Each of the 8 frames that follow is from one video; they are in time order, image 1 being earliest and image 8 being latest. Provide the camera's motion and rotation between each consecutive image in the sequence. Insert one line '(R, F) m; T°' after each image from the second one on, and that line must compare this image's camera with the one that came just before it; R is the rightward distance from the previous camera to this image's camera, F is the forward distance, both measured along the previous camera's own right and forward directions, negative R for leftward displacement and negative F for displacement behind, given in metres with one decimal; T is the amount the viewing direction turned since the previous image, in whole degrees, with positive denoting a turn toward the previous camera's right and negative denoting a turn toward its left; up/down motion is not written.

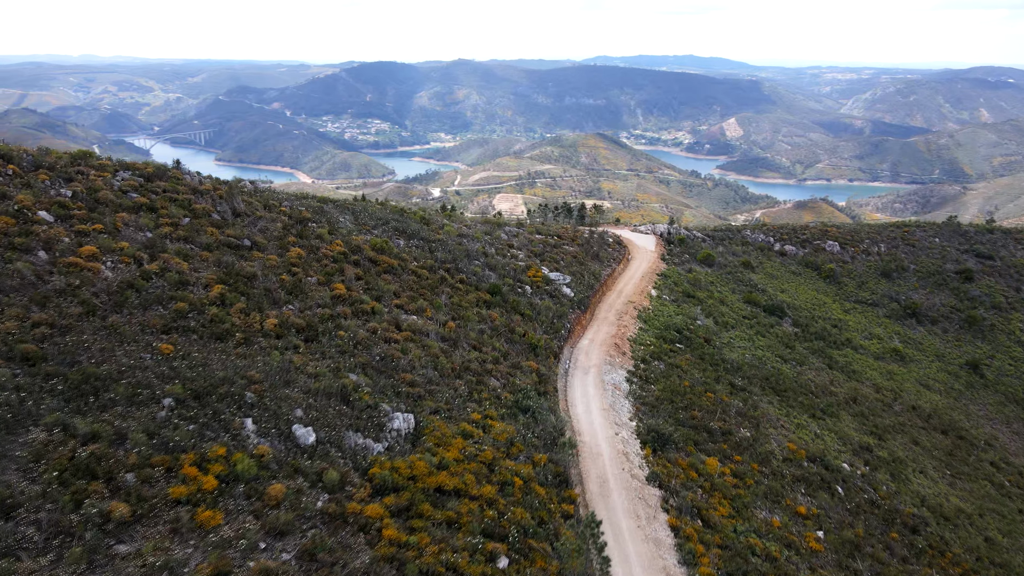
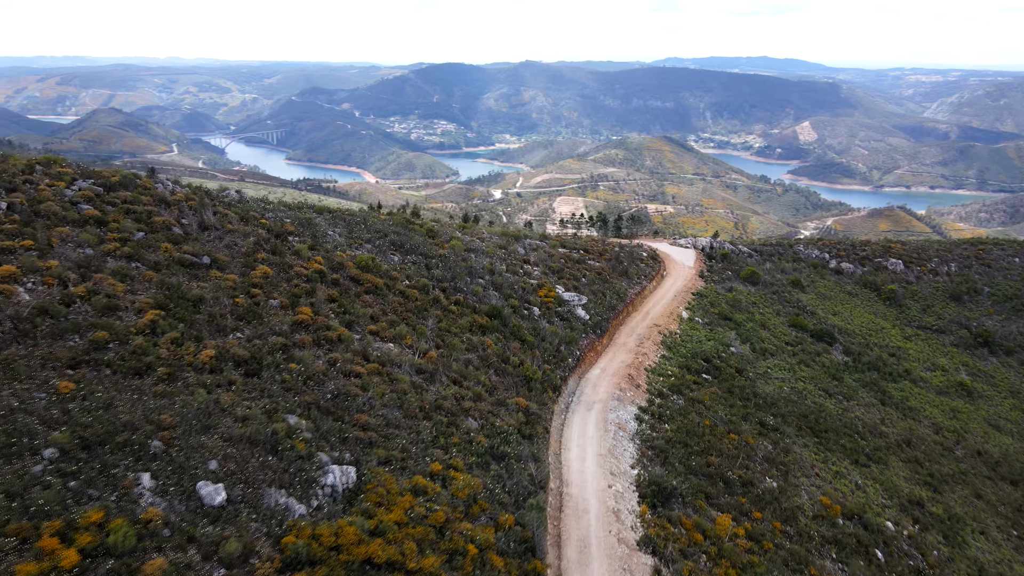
(+2.1, +2.5) m; -5°
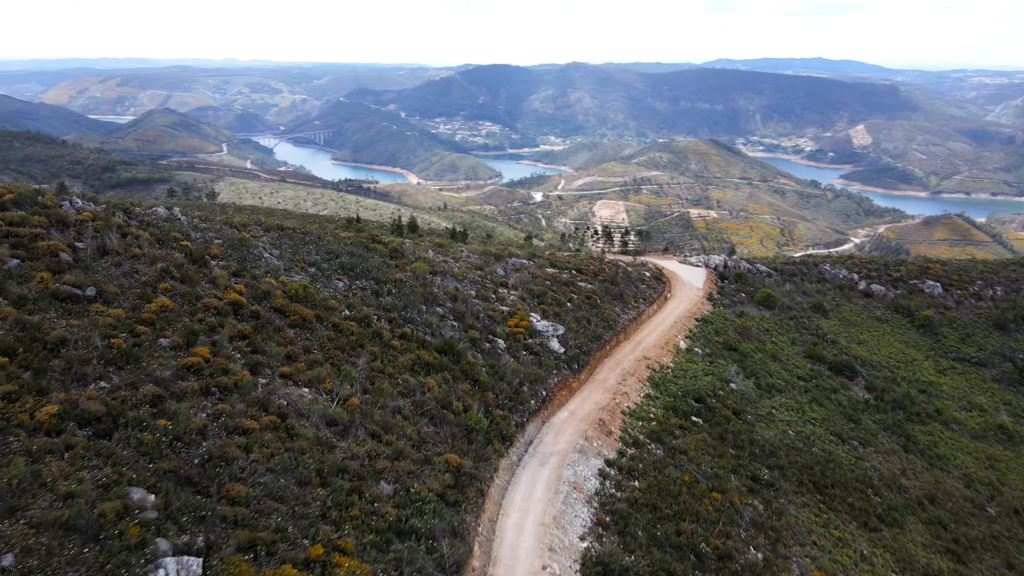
(+2.8, +3.0) m; -3°
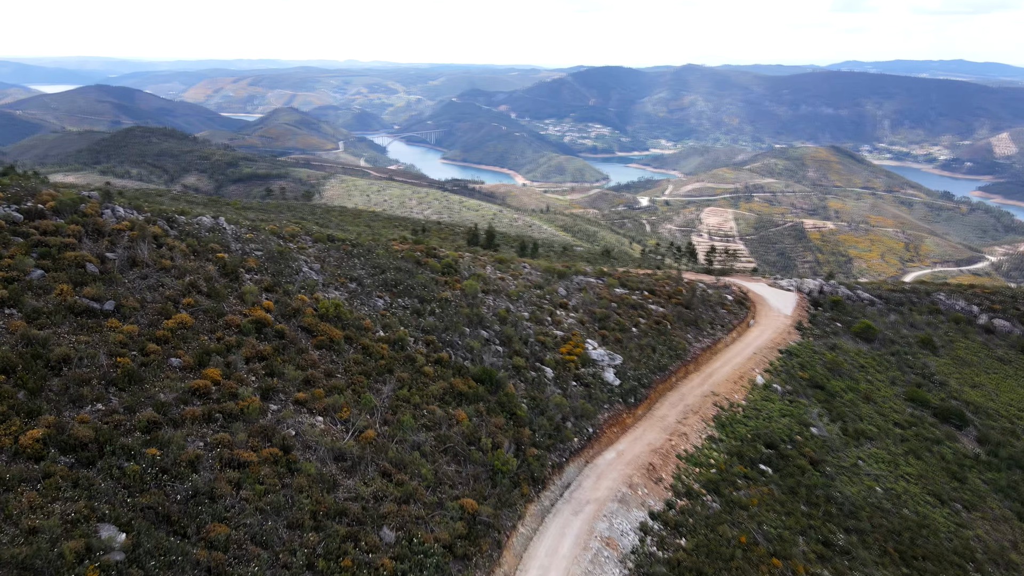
(+1.6, +1.8) m; -8°
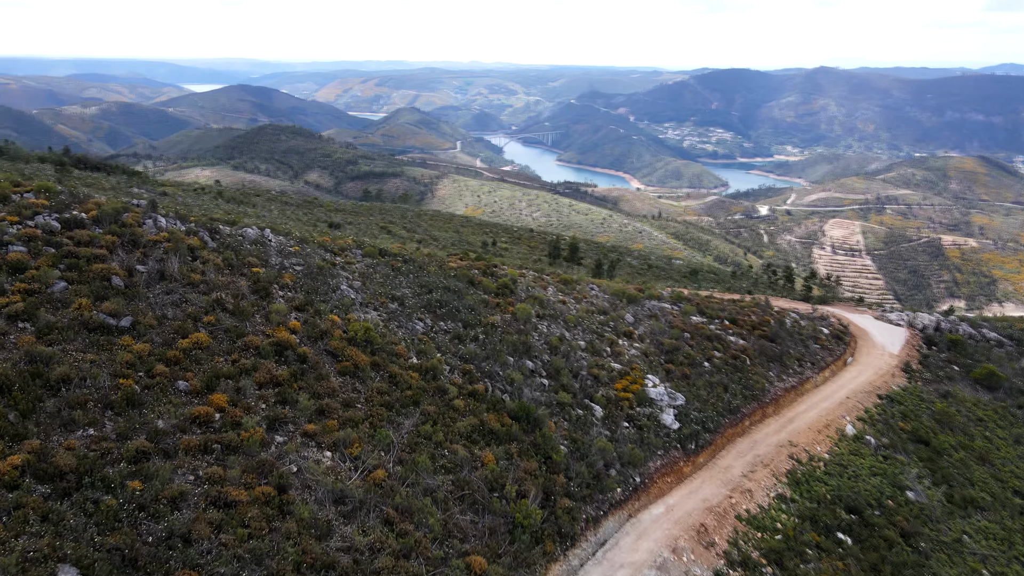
(+1.7, +1.9) m; -9°
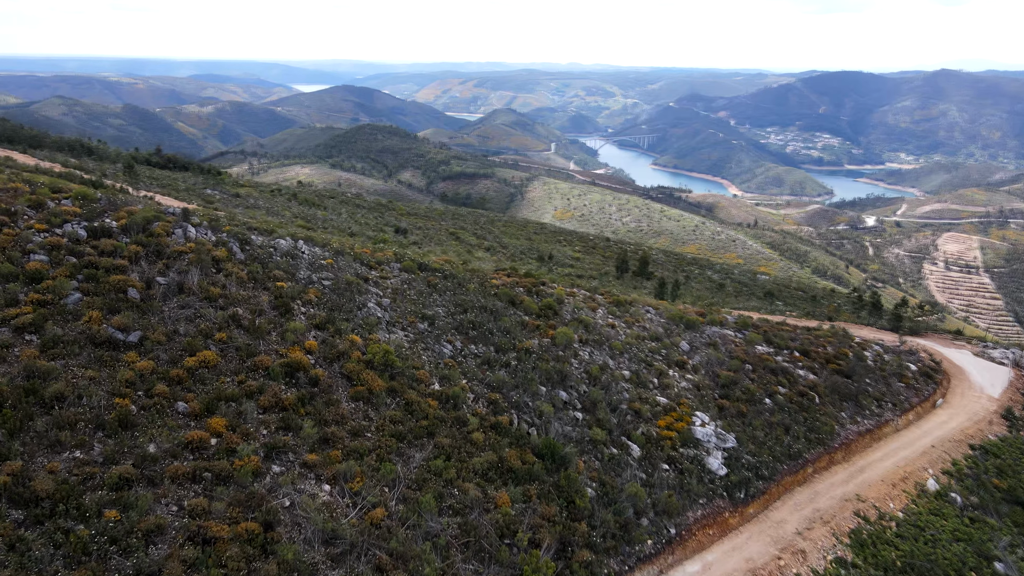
(+1.5, +1.5) m; -7°
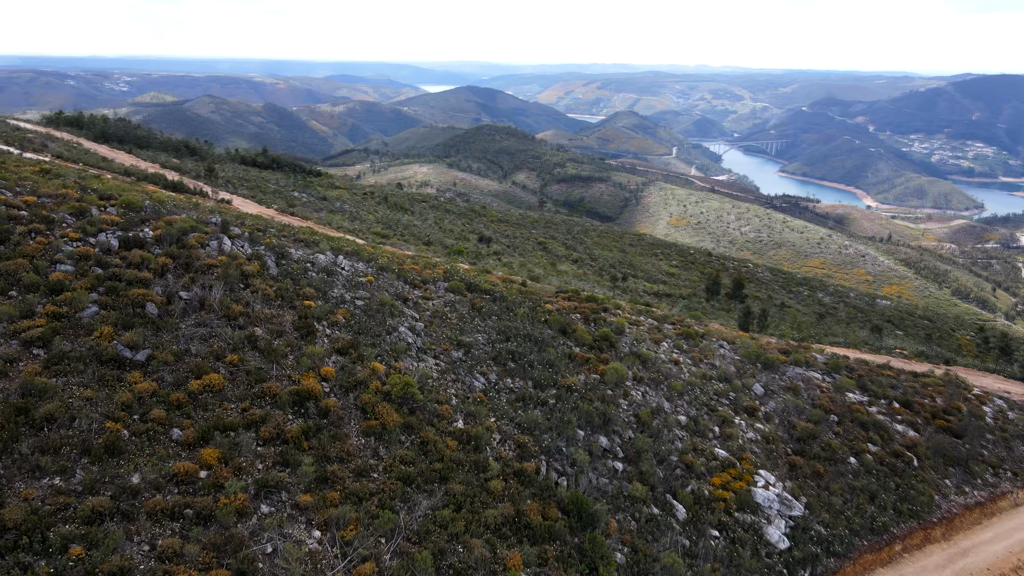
(+1.8, +1.9) m; -9°
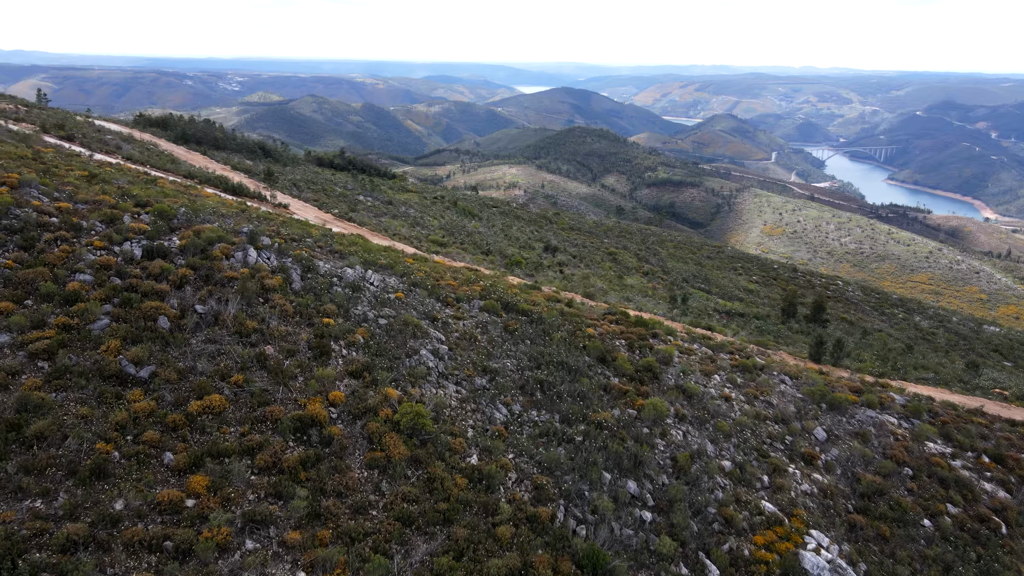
(+1.4, +1.4) m; -7°
